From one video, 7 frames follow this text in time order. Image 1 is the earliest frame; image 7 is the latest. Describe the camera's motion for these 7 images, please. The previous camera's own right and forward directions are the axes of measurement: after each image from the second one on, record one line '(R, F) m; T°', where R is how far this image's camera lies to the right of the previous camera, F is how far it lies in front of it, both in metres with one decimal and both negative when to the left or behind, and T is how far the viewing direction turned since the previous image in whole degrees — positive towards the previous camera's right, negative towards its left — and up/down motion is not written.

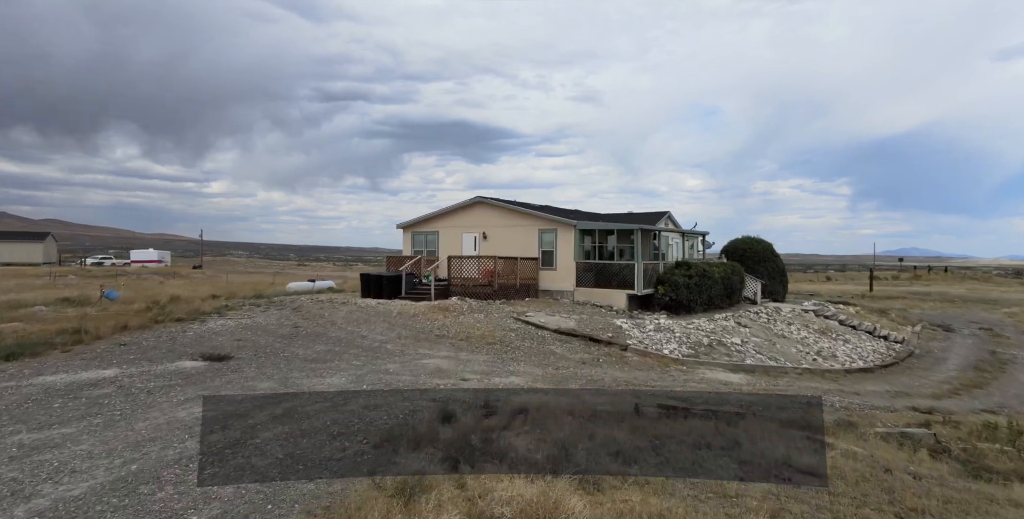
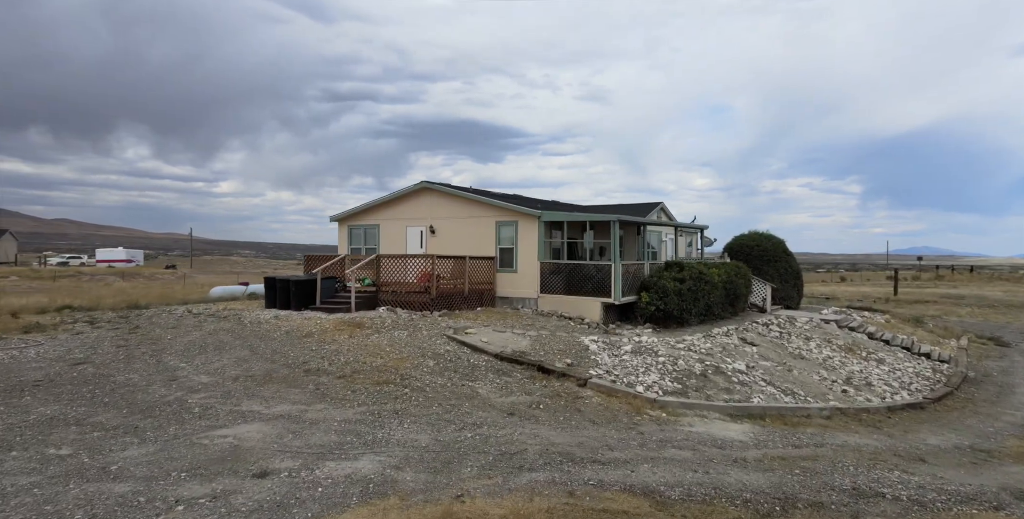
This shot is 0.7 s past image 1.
(+1.5, +3.4) m; -1°
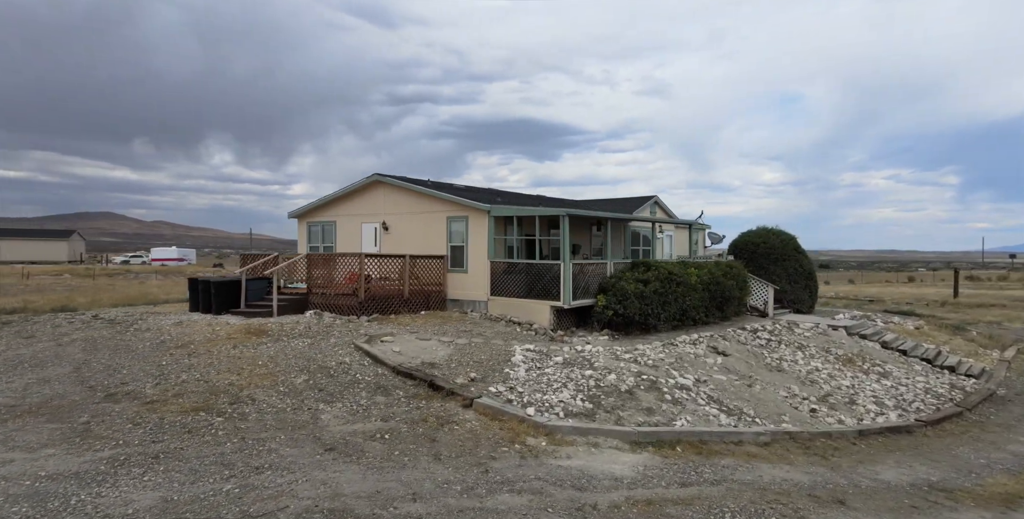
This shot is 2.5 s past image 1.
(+2.5, +1.2) m; -6°
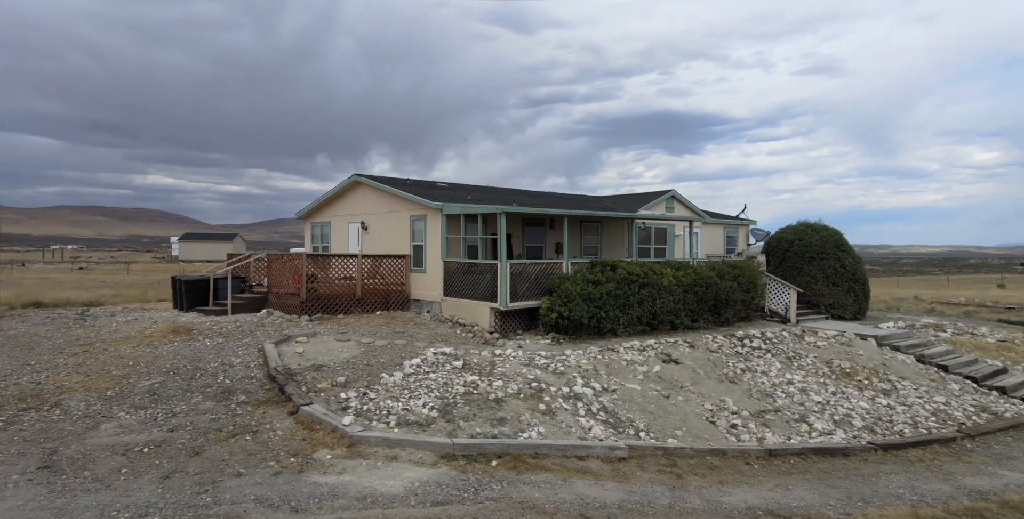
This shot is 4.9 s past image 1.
(+4.0, +1.0) m; -14°
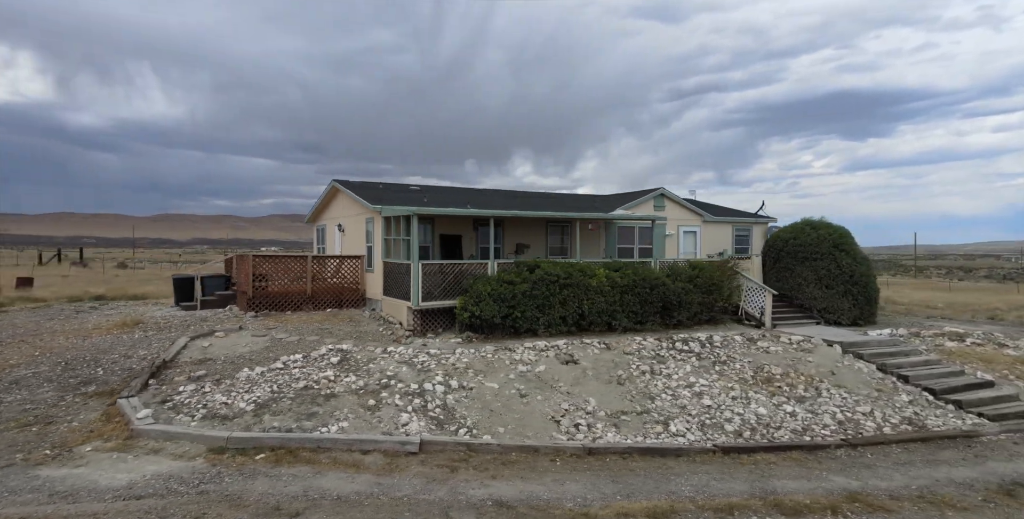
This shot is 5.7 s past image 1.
(+4.1, +0.7) m; -13°
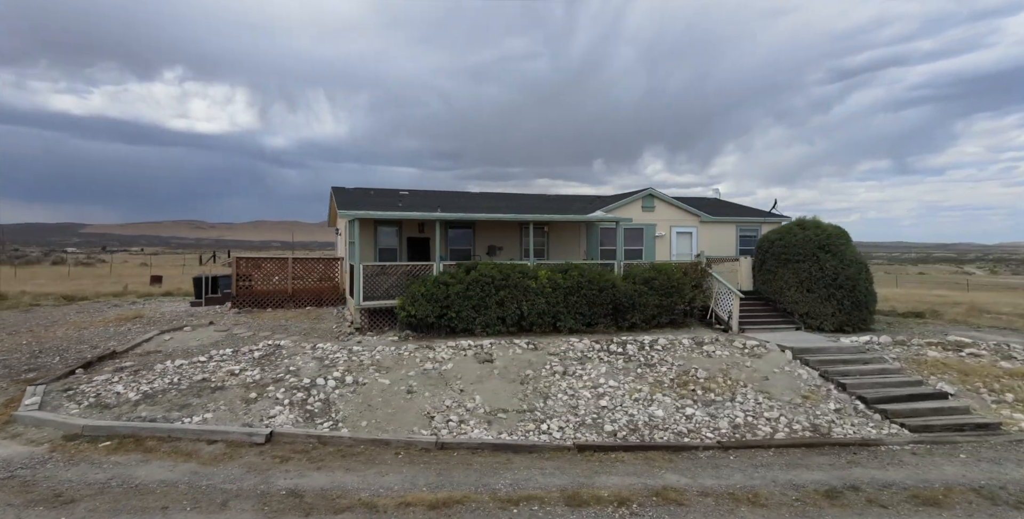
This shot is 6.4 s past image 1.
(+2.9, +0.5) m; -9°
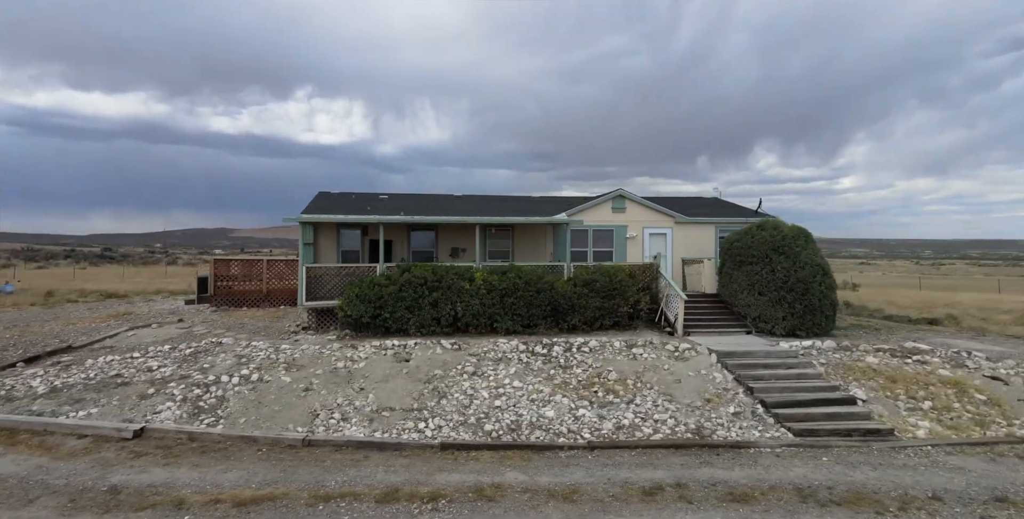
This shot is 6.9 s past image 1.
(+2.0, +0.4) m; -5°
